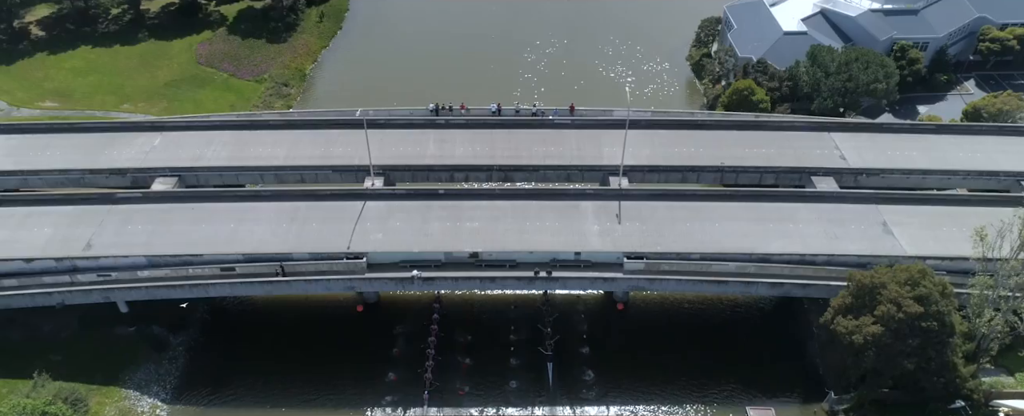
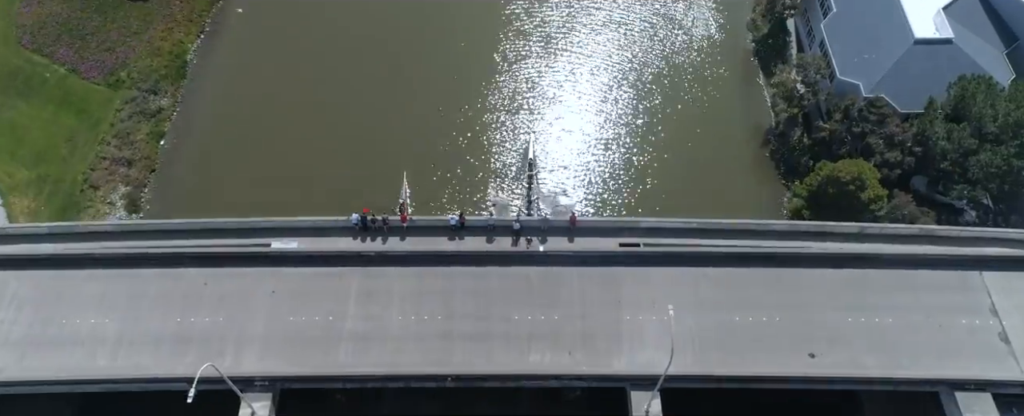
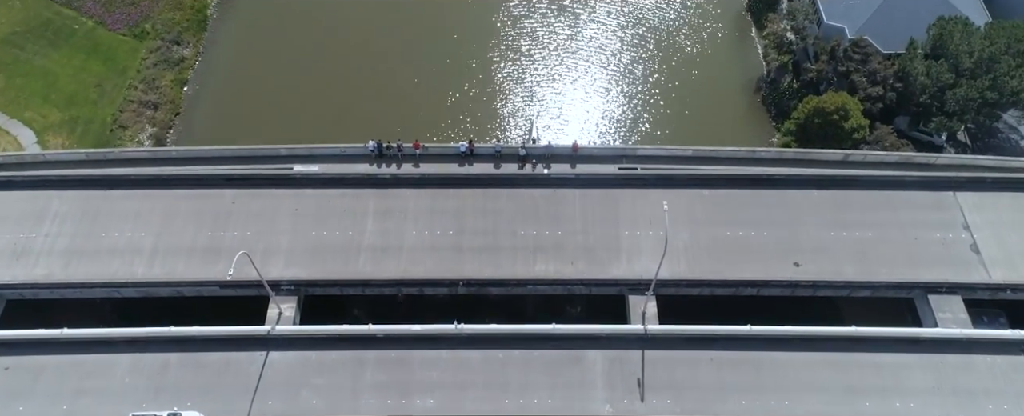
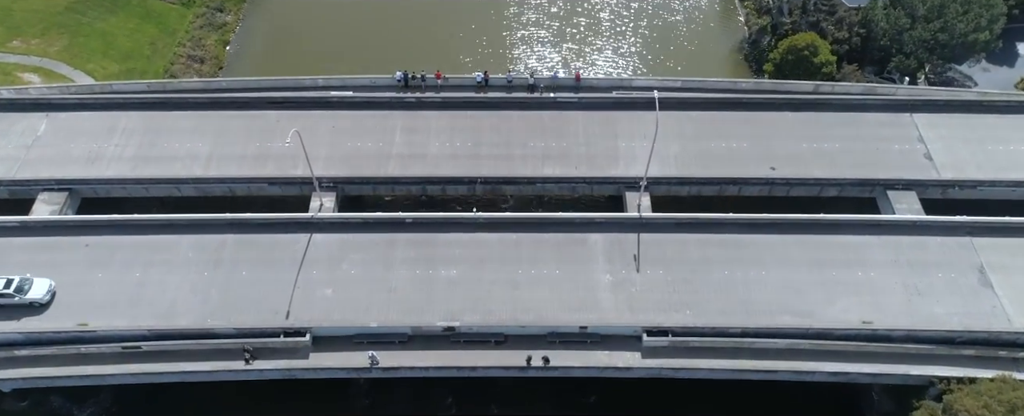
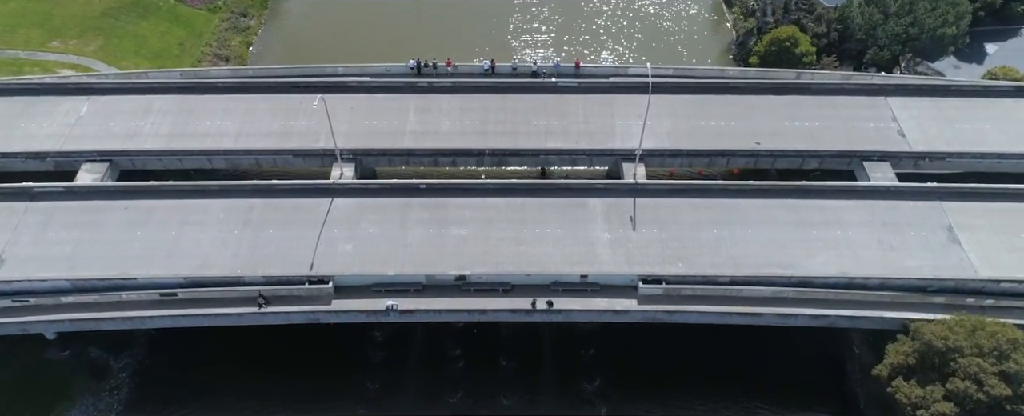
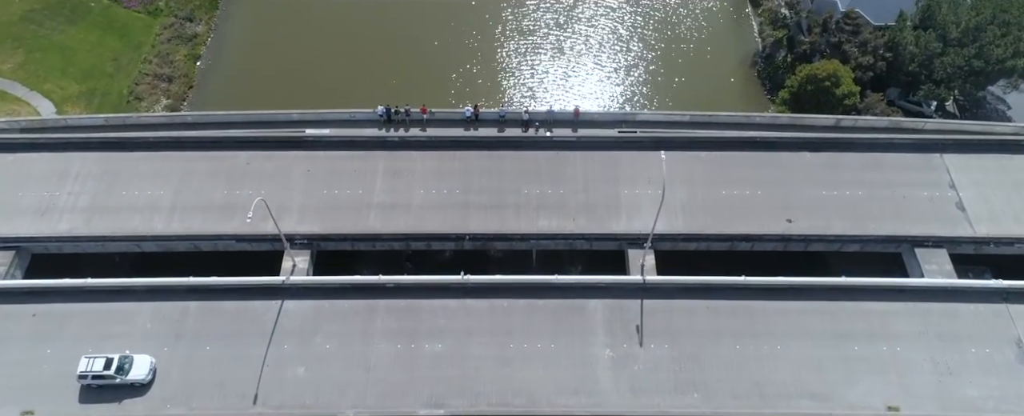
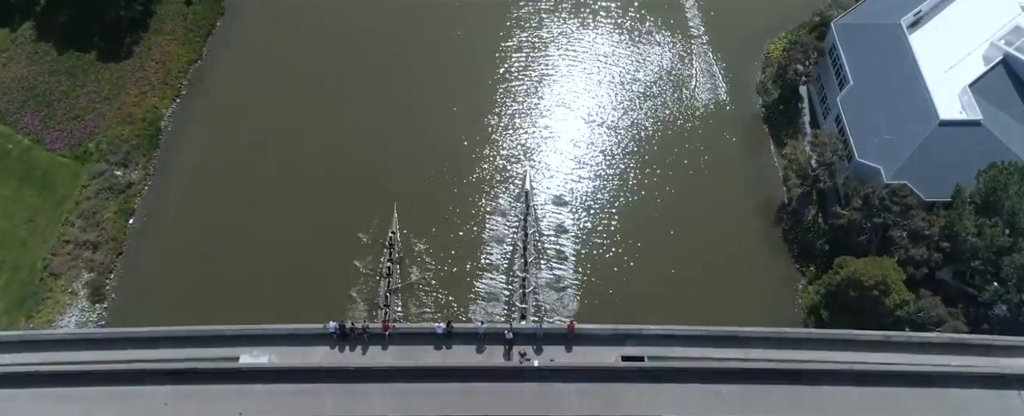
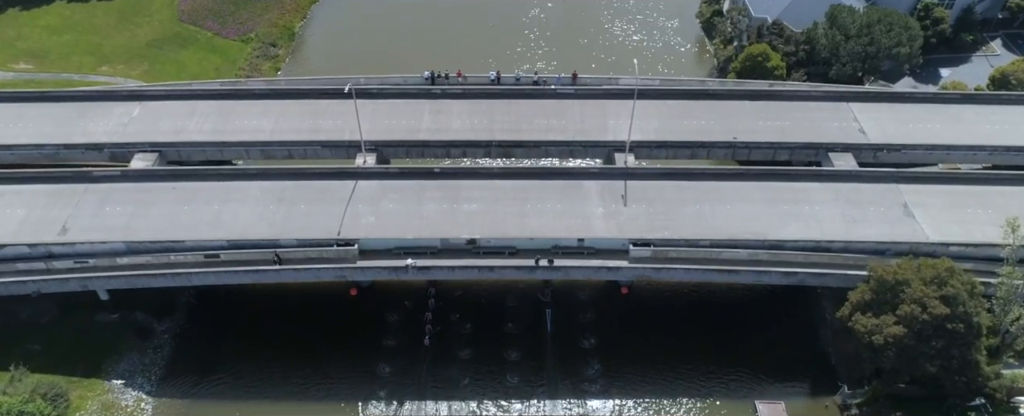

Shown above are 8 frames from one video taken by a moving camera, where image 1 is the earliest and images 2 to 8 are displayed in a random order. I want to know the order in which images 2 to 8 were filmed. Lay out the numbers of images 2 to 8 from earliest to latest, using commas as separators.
8, 5, 4, 6, 3, 2, 7
